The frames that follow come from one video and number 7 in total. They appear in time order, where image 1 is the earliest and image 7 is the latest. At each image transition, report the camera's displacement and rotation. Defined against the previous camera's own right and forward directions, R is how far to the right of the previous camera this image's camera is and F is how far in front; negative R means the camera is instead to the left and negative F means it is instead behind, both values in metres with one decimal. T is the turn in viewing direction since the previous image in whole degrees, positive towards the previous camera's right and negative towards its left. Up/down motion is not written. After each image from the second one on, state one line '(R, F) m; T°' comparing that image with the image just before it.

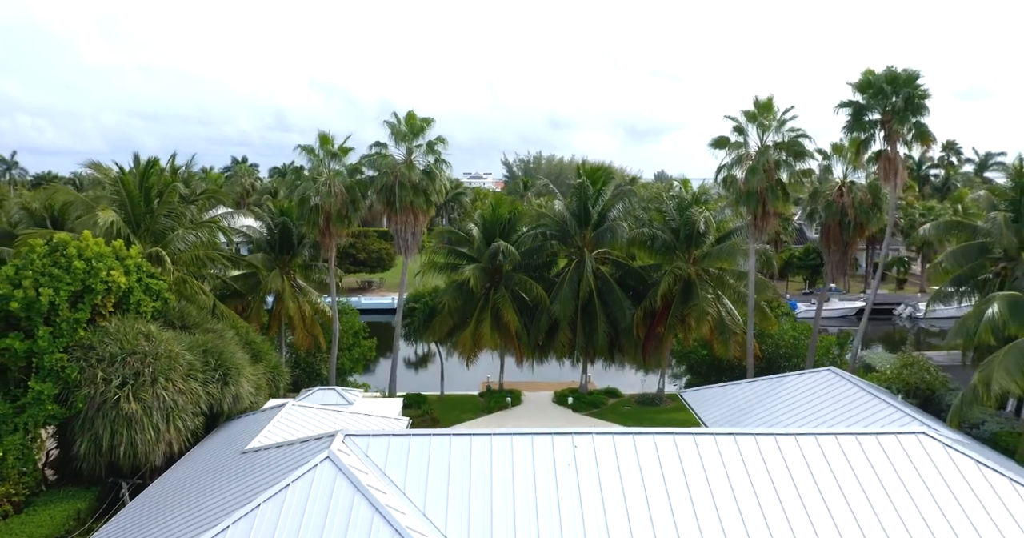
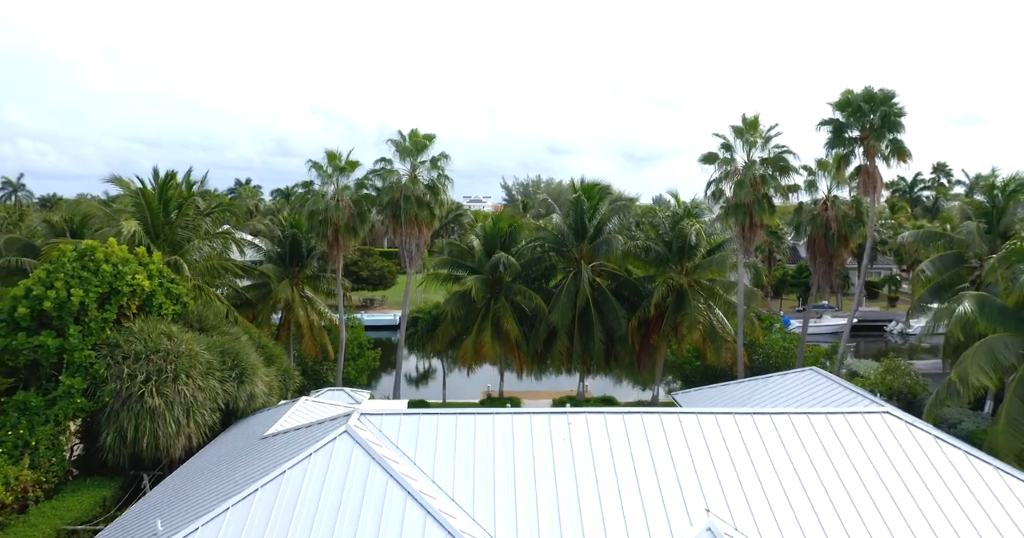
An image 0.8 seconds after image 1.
(0.0, -1.1) m; 0°
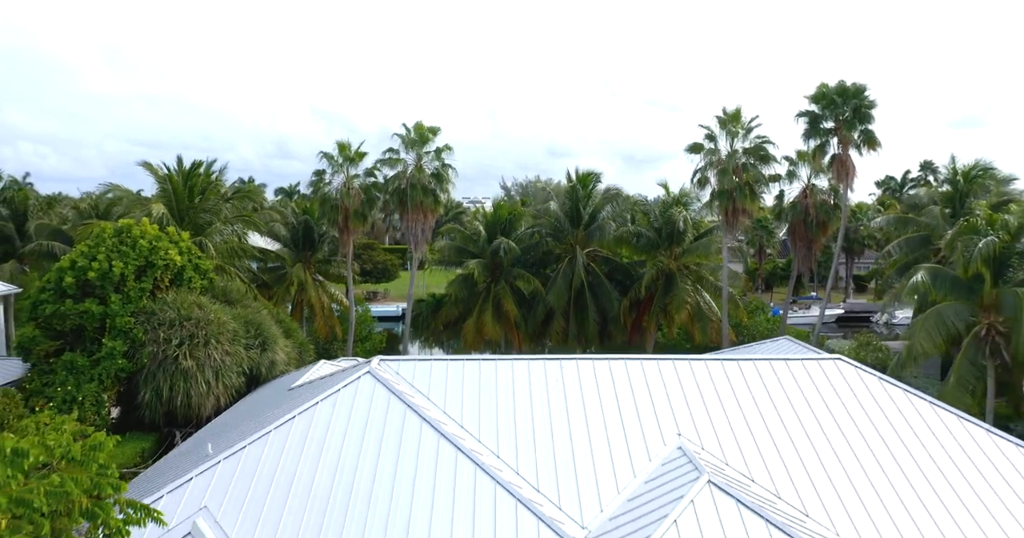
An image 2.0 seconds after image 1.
(0.0, -1.7) m; 0°
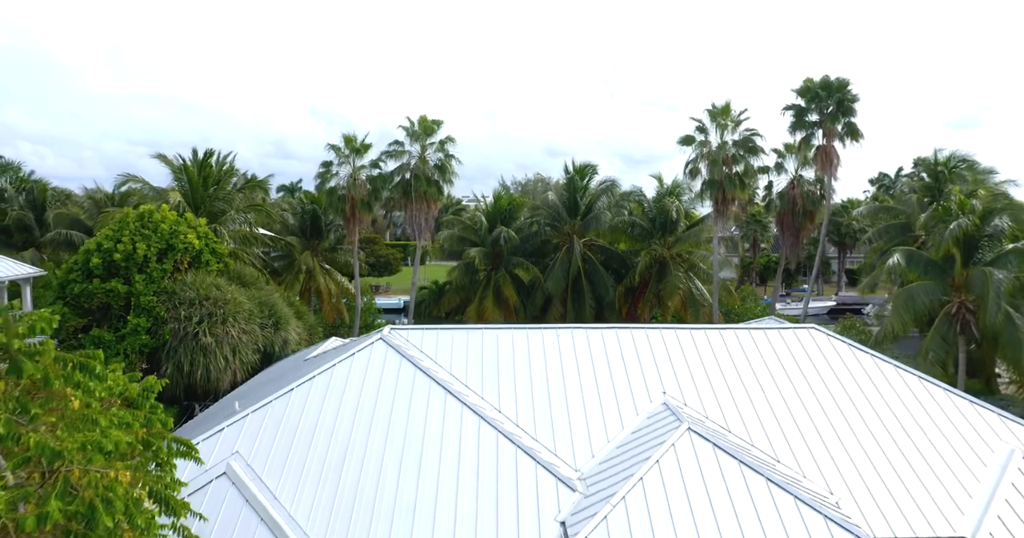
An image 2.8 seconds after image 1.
(0.0, -1.2) m; 0°
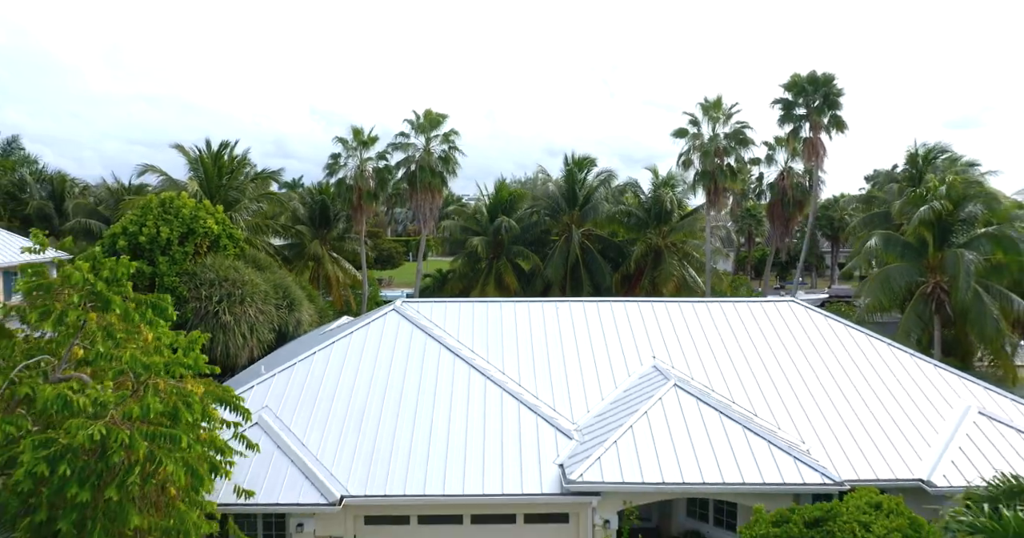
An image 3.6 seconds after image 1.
(-0.1, -1.2) m; 0°
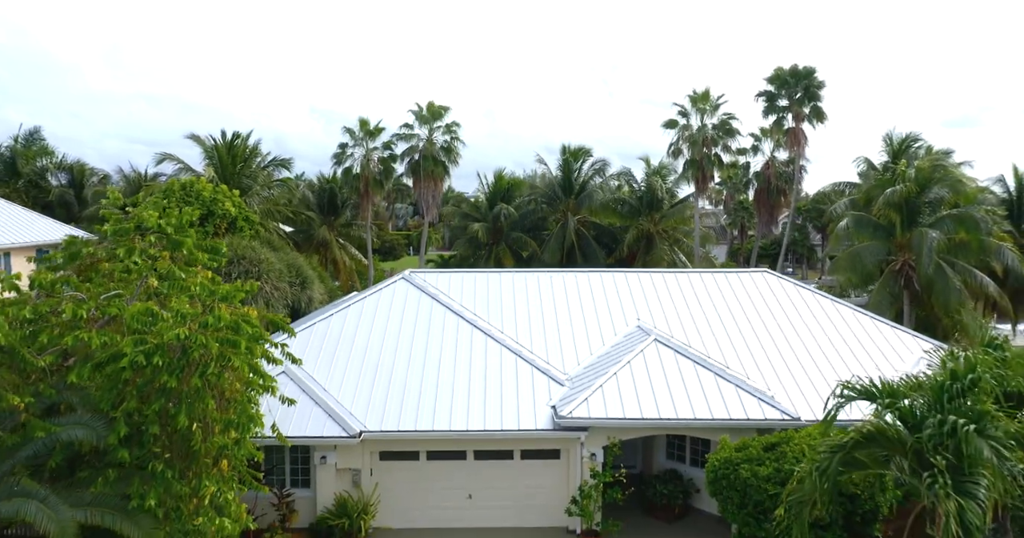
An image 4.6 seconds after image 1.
(0.0, -1.5) m; 0°
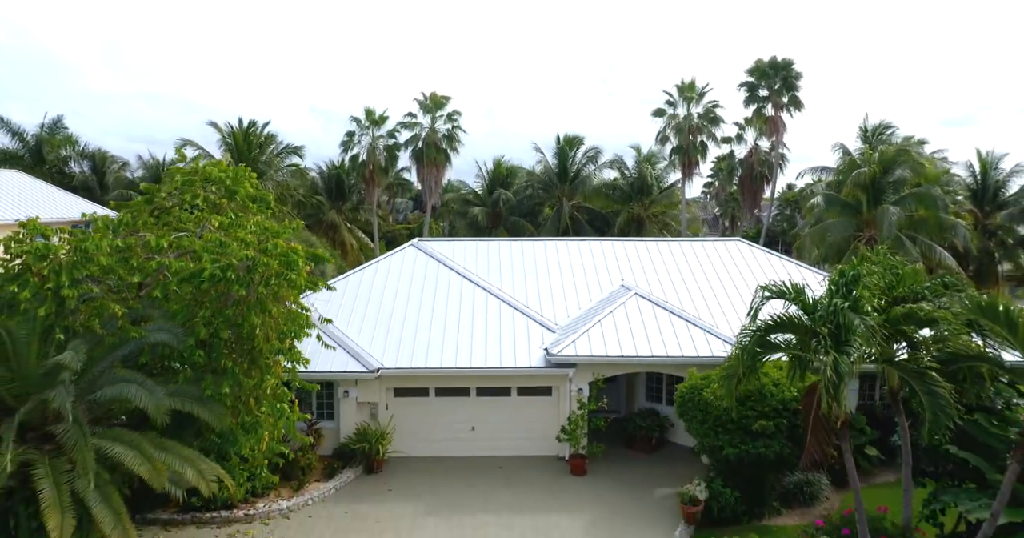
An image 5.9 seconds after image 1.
(0.0, -1.9) m; 0°
